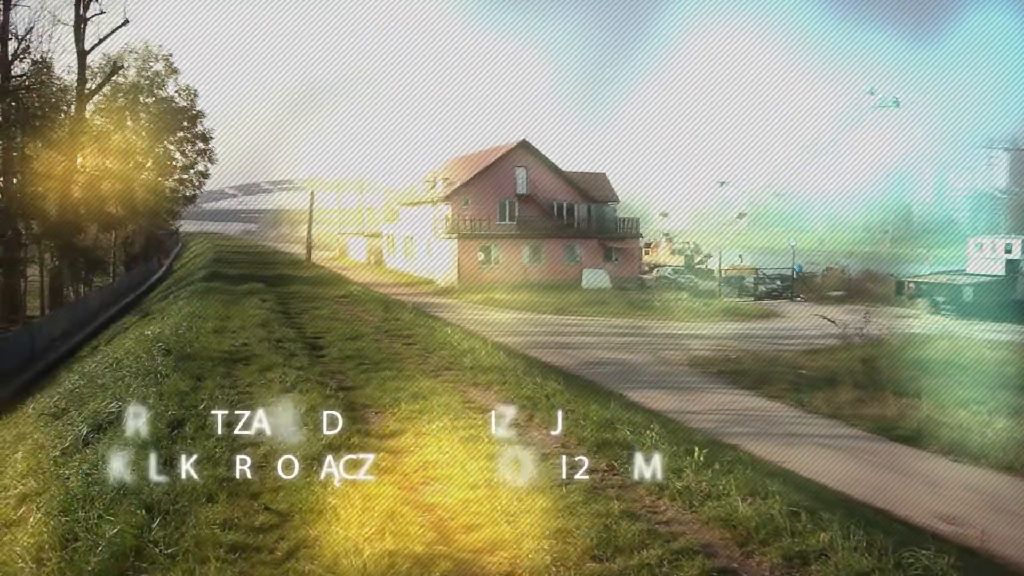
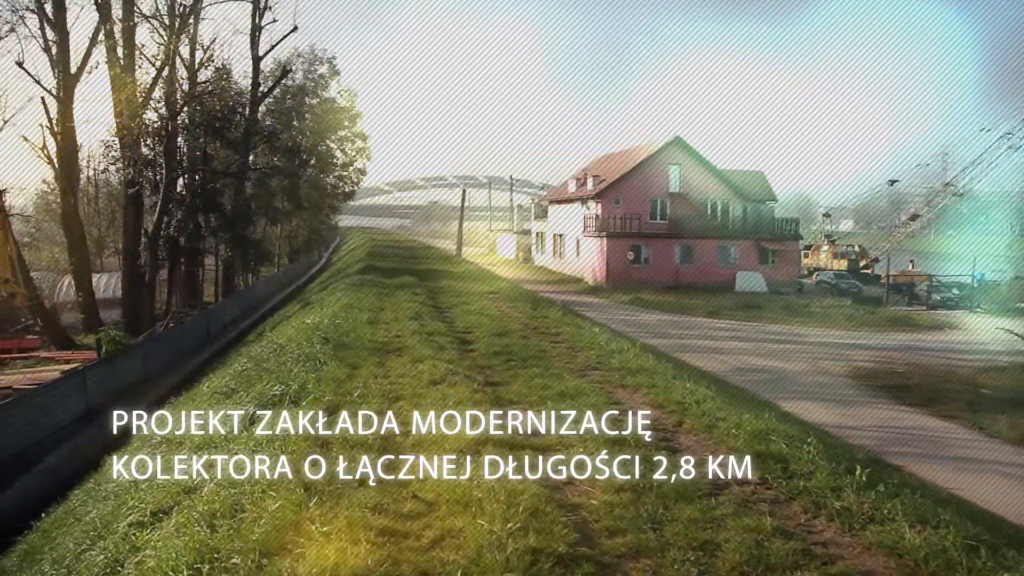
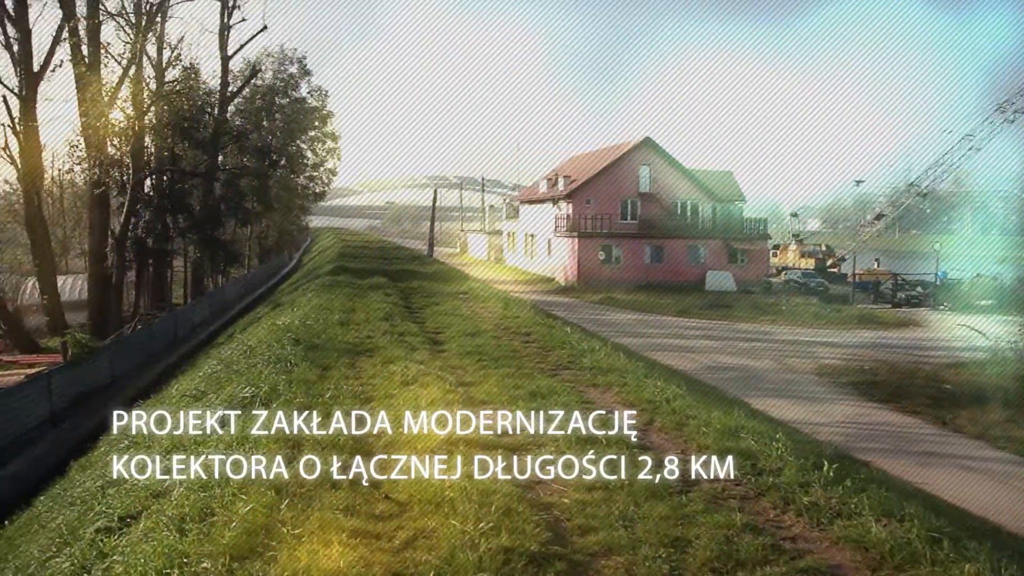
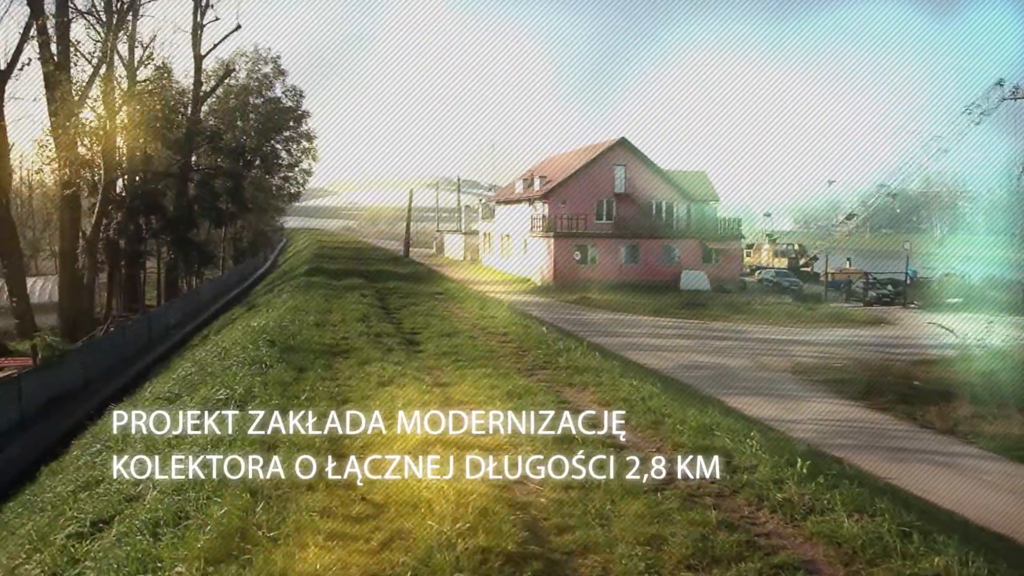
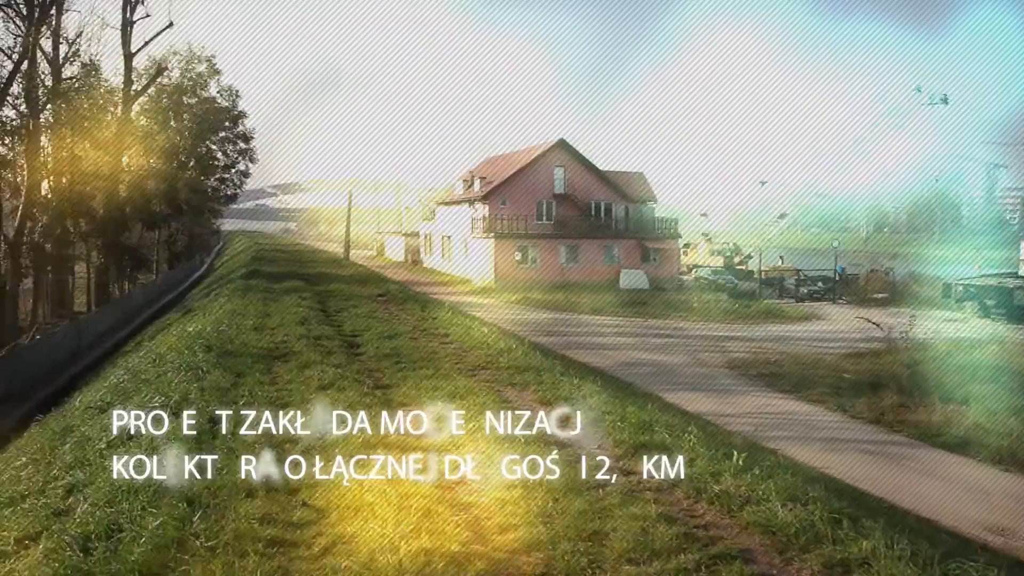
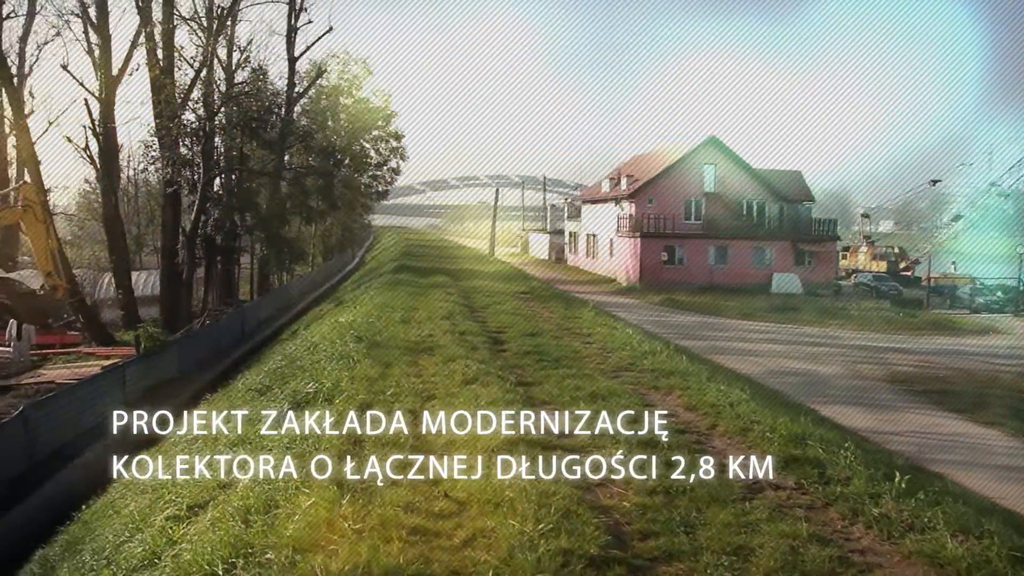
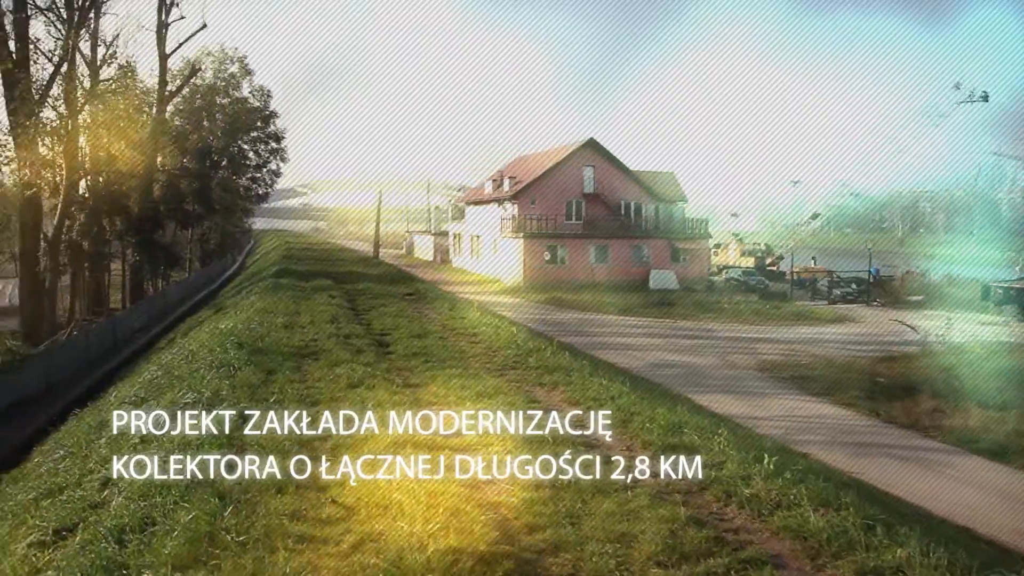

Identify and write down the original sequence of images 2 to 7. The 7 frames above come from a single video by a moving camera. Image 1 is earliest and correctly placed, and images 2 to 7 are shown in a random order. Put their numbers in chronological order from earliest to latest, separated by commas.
5, 7, 4, 3, 2, 6
